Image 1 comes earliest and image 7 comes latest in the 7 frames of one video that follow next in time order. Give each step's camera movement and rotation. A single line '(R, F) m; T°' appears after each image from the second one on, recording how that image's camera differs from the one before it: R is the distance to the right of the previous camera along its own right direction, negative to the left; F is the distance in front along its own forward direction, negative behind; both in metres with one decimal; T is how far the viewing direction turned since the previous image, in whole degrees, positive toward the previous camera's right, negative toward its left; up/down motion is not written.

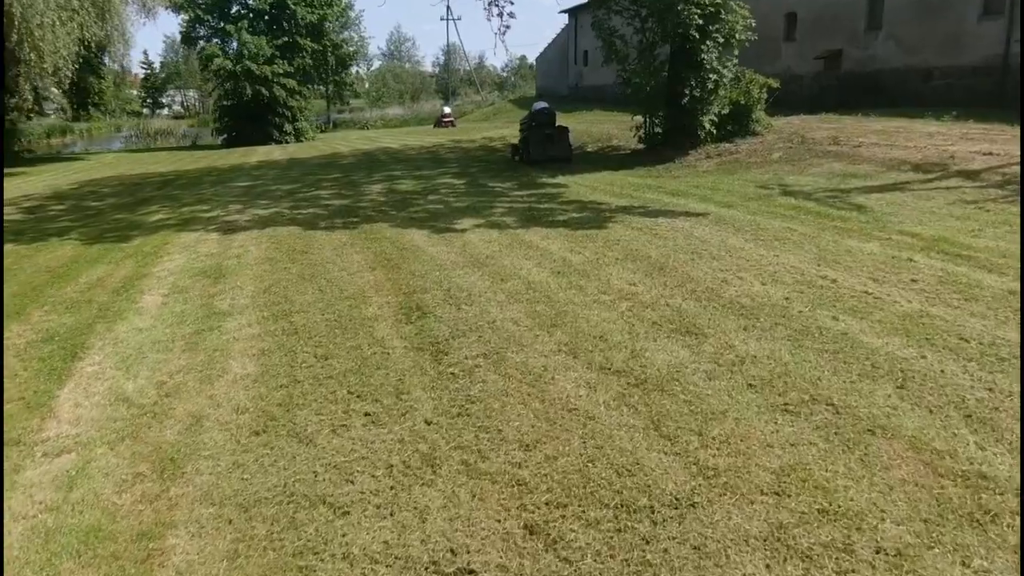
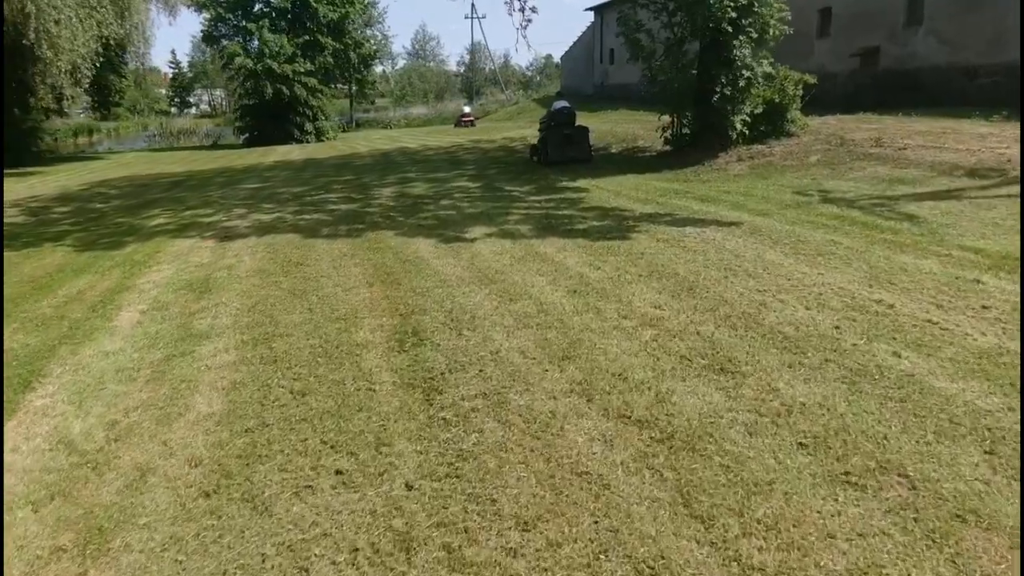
(+0.1, +0.7) m; -2°
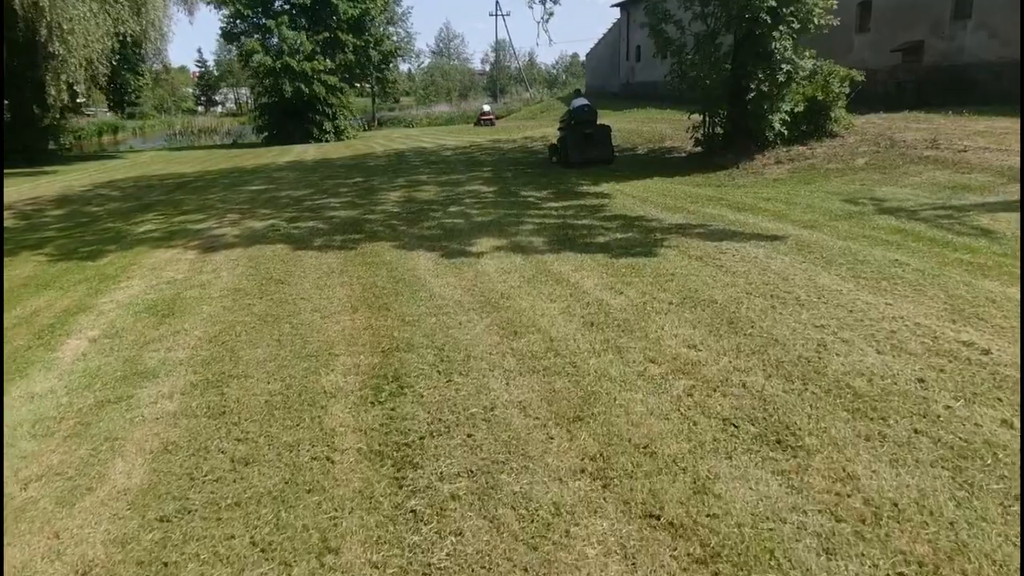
(+0.1, +0.9) m; -2°
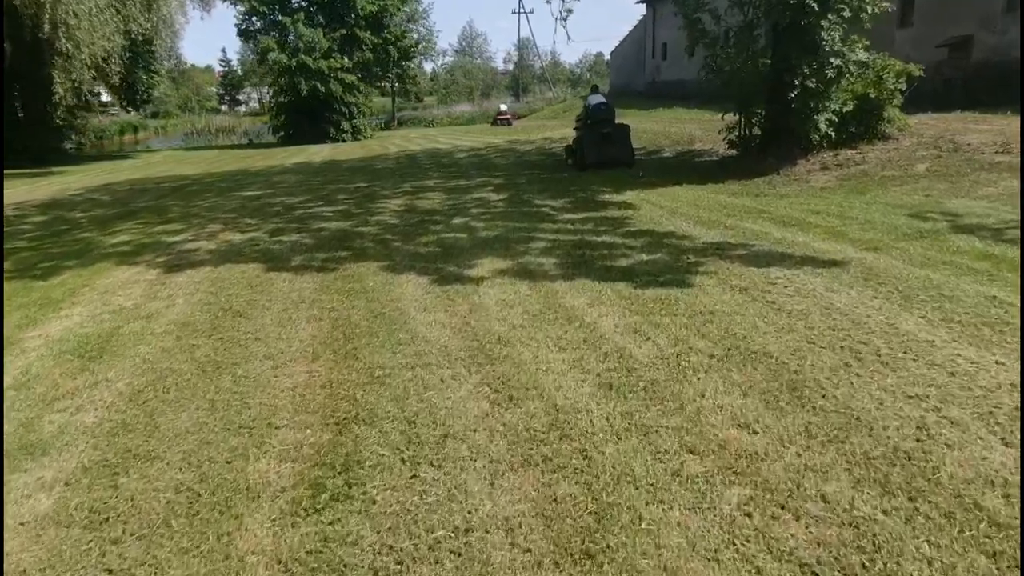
(+0.1, +1.1) m; -2°
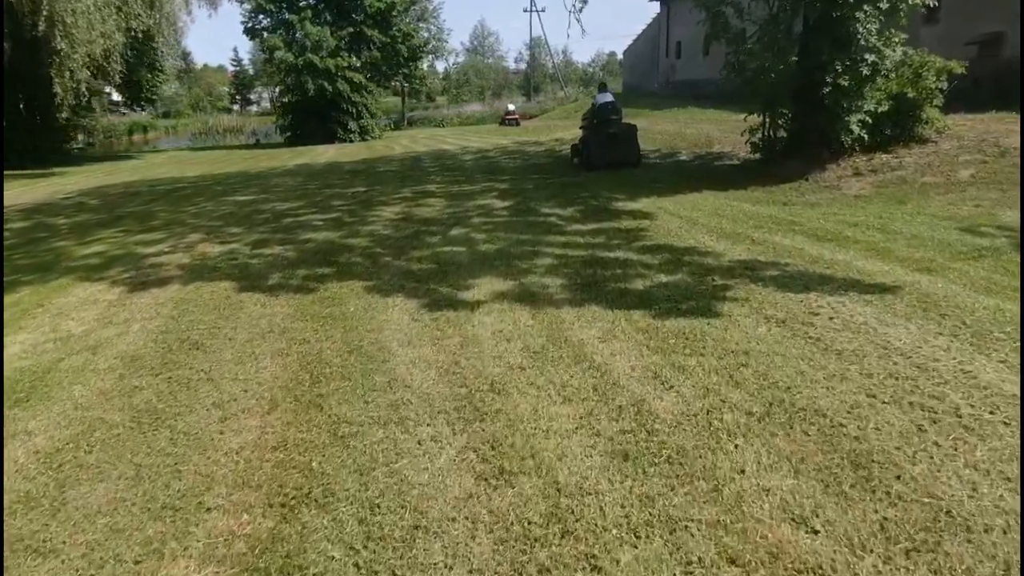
(+0.1, +0.8) m; -1°
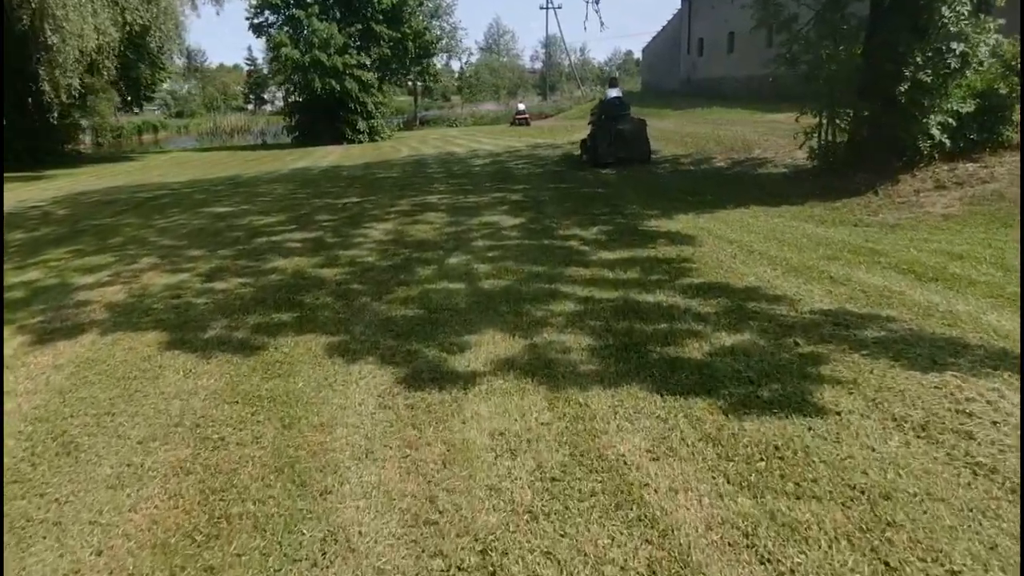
(0.0, +1.5) m; -1°
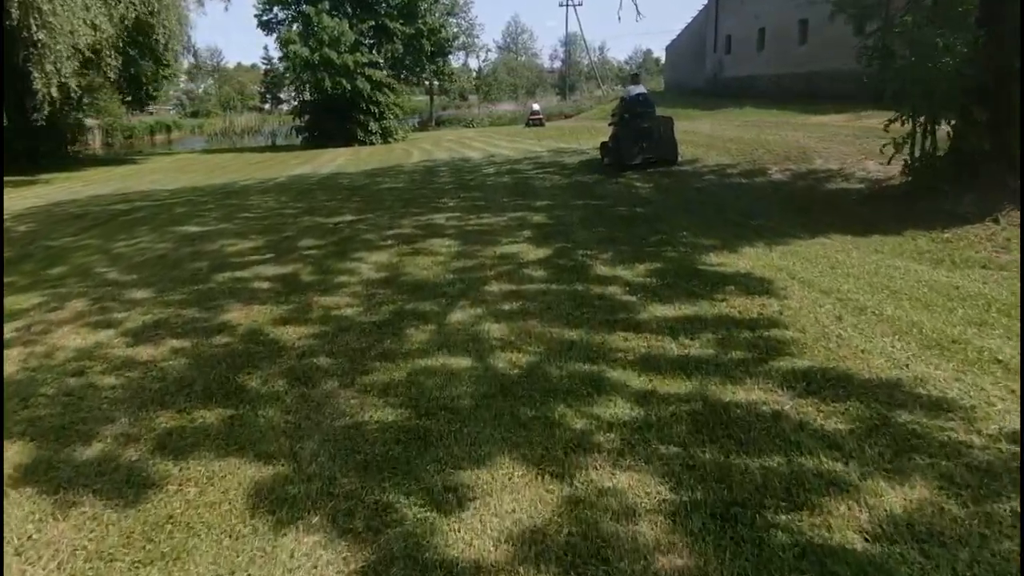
(0.0, +1.6) m; -1°
